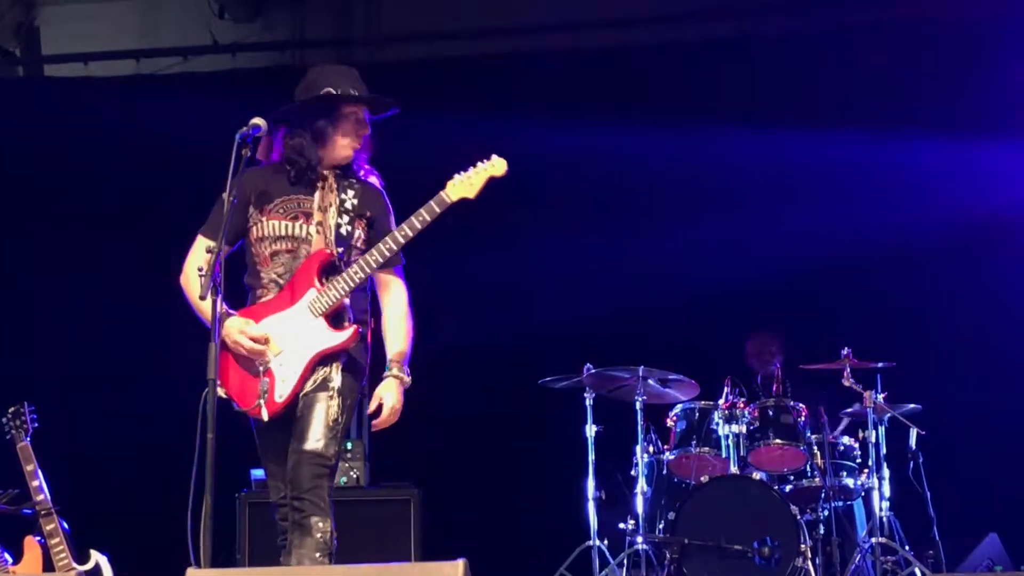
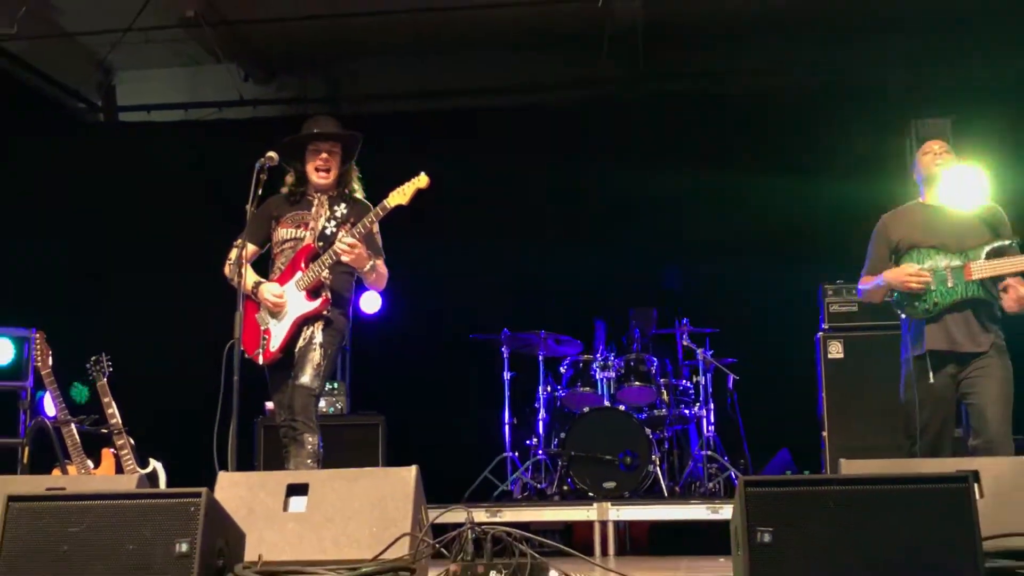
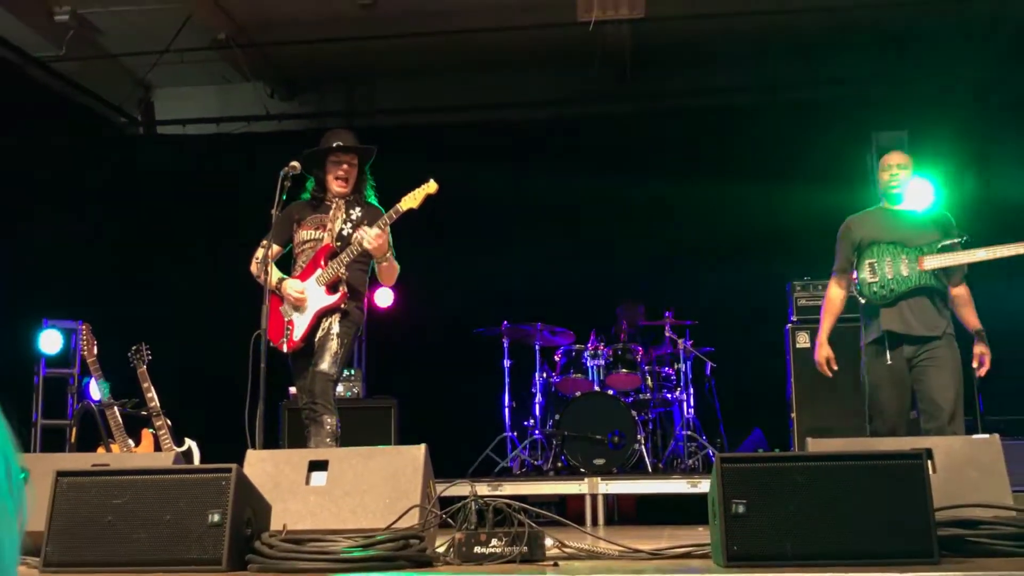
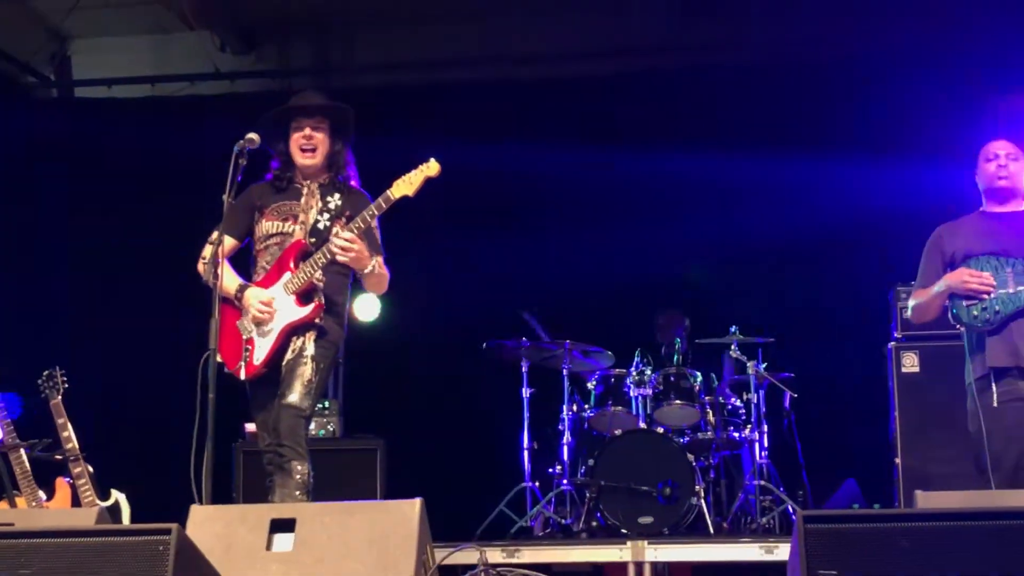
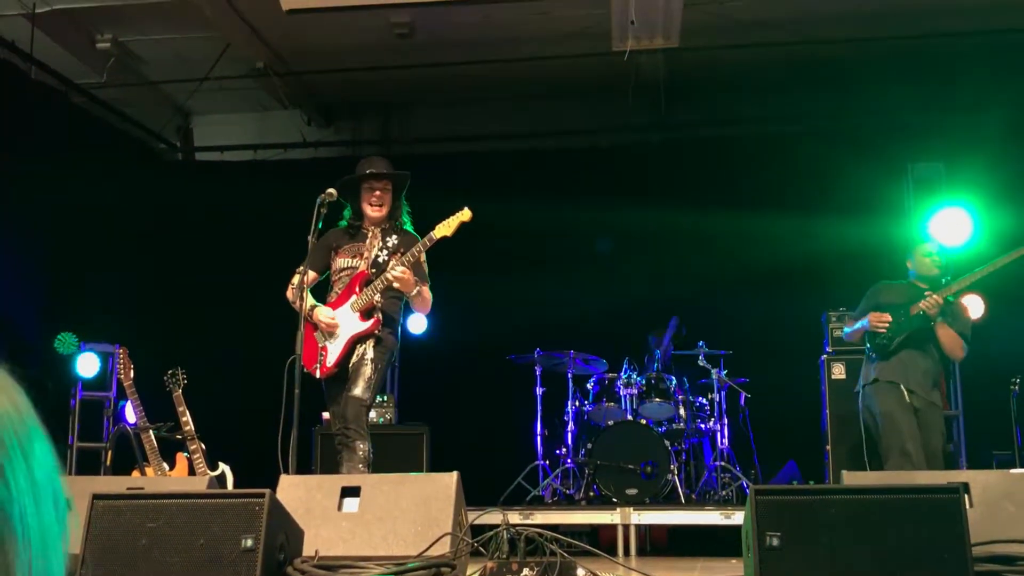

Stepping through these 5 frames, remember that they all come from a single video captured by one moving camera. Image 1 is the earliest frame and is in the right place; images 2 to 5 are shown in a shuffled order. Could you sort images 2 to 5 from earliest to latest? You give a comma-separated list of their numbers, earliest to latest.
4, 2, 3, 5
